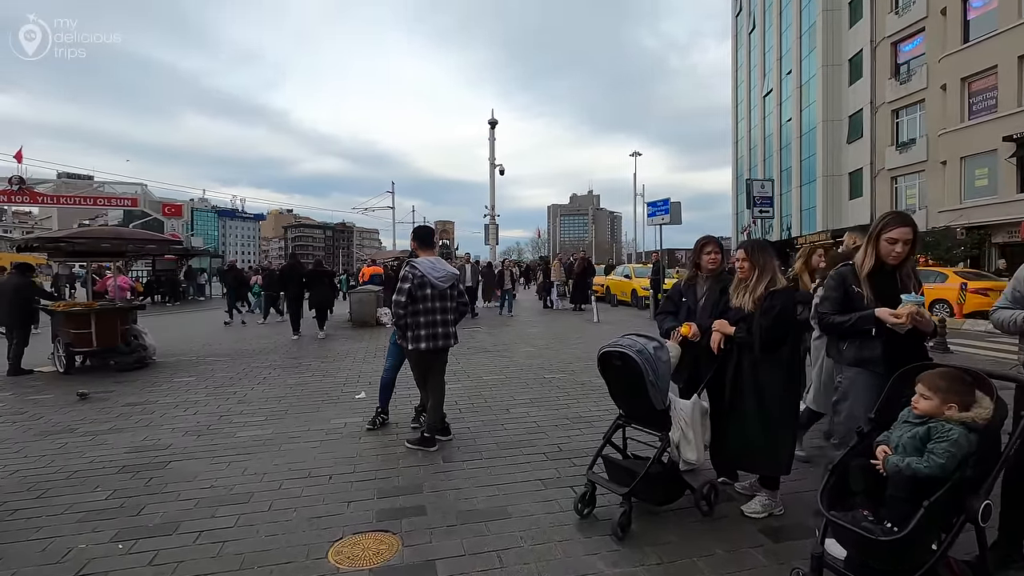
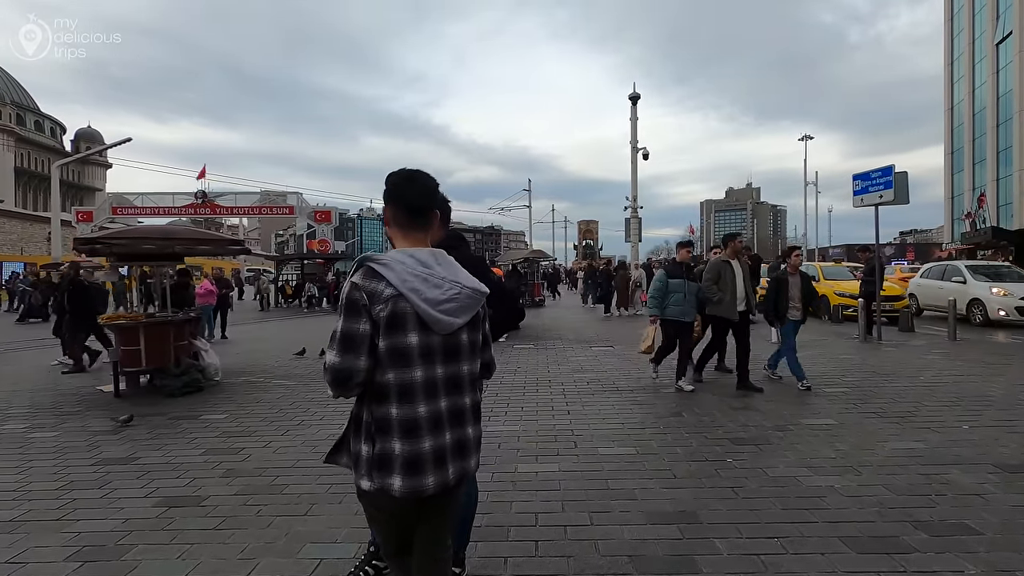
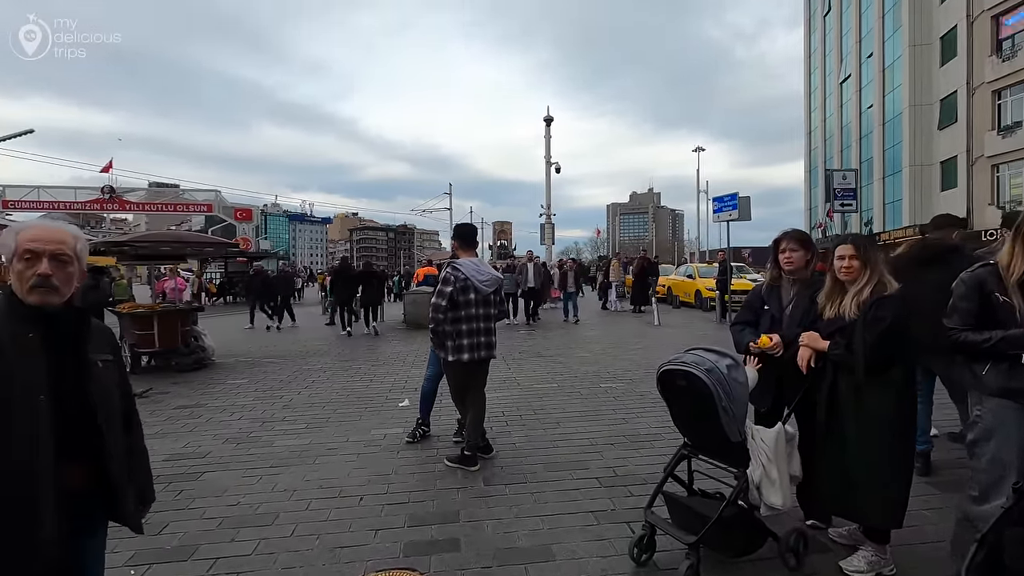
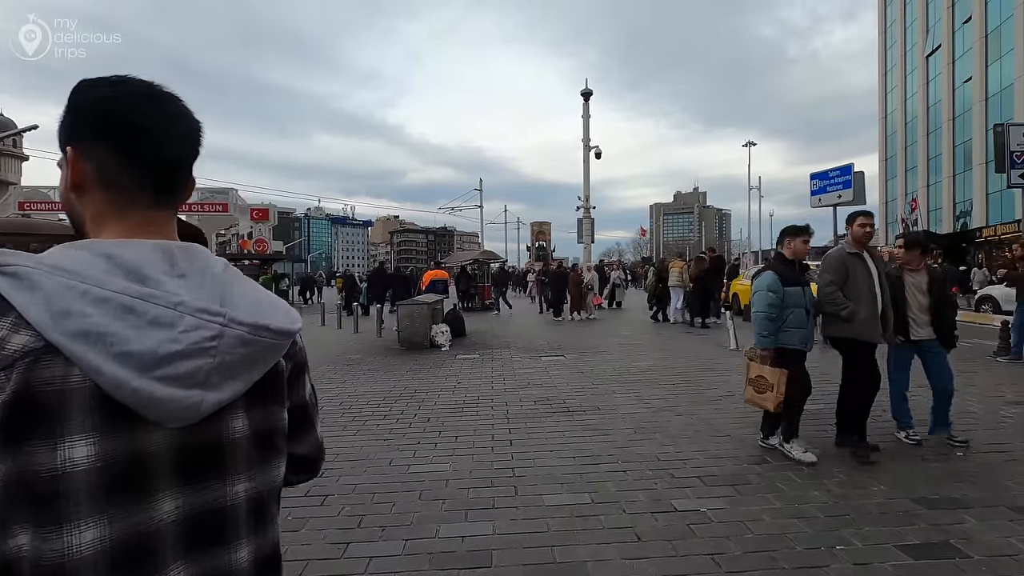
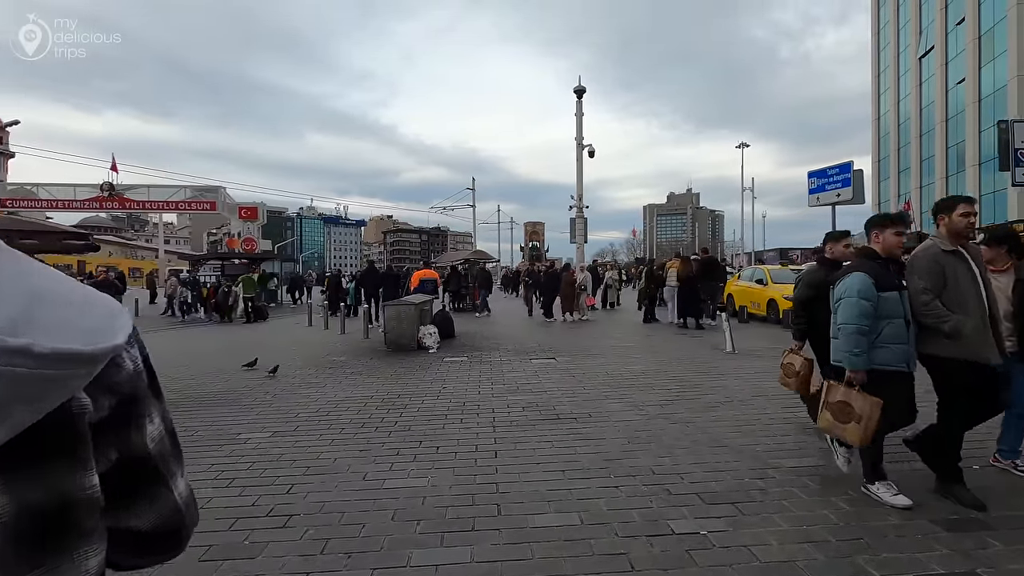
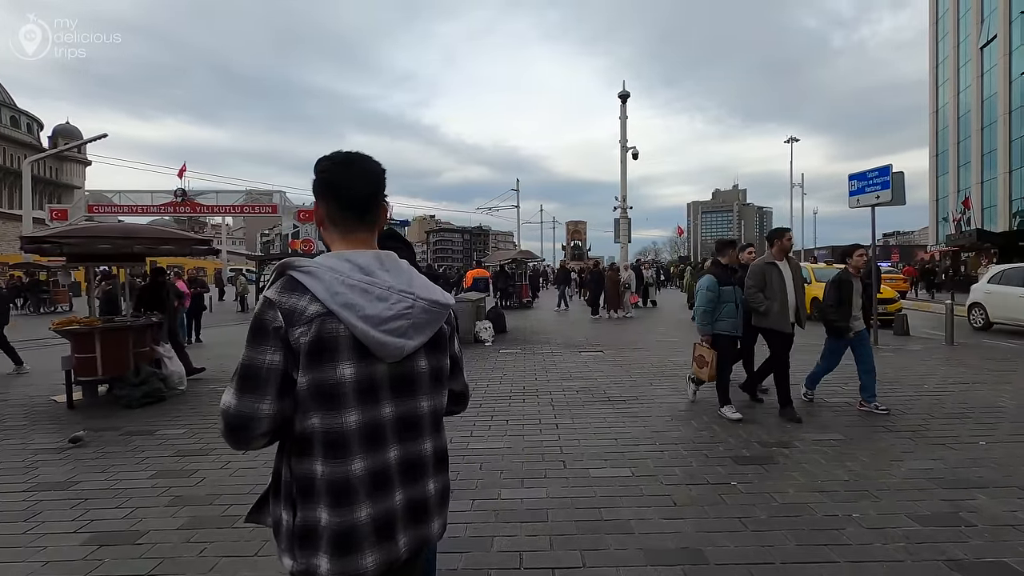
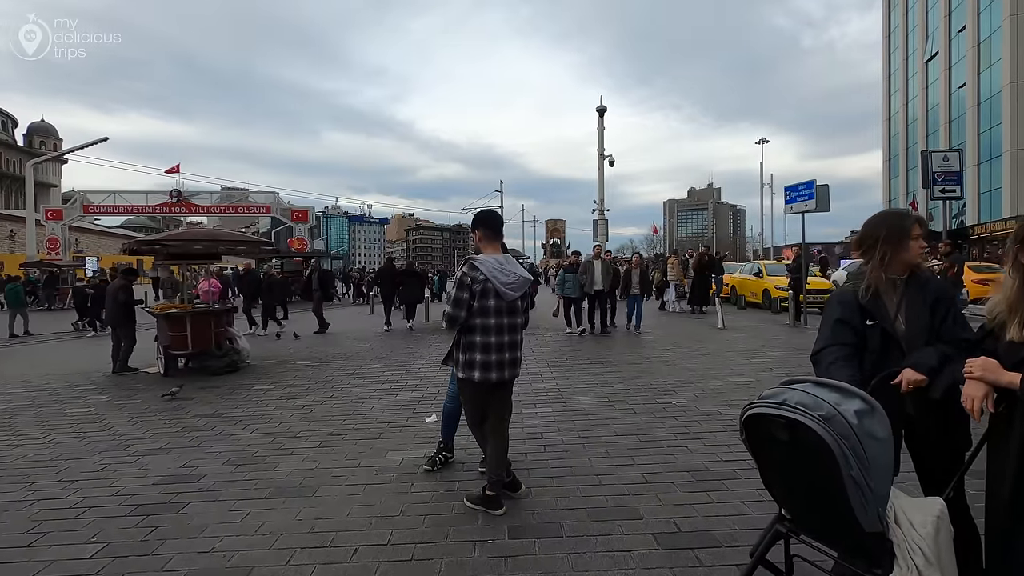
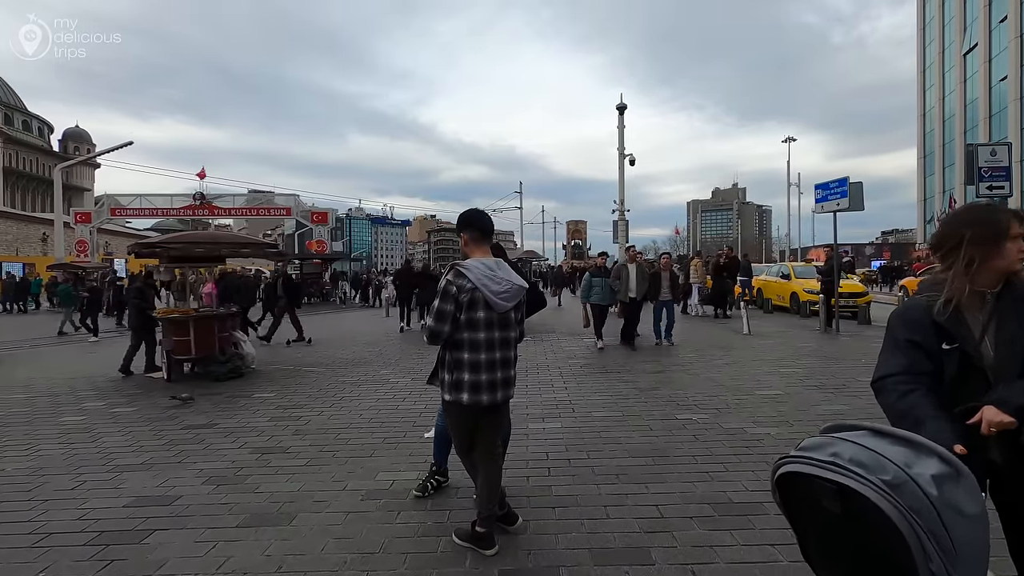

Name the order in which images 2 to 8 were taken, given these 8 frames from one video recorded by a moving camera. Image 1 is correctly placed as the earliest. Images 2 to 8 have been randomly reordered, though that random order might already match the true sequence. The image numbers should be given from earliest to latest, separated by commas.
3, 7, 8, 2, 6, 4, 5
